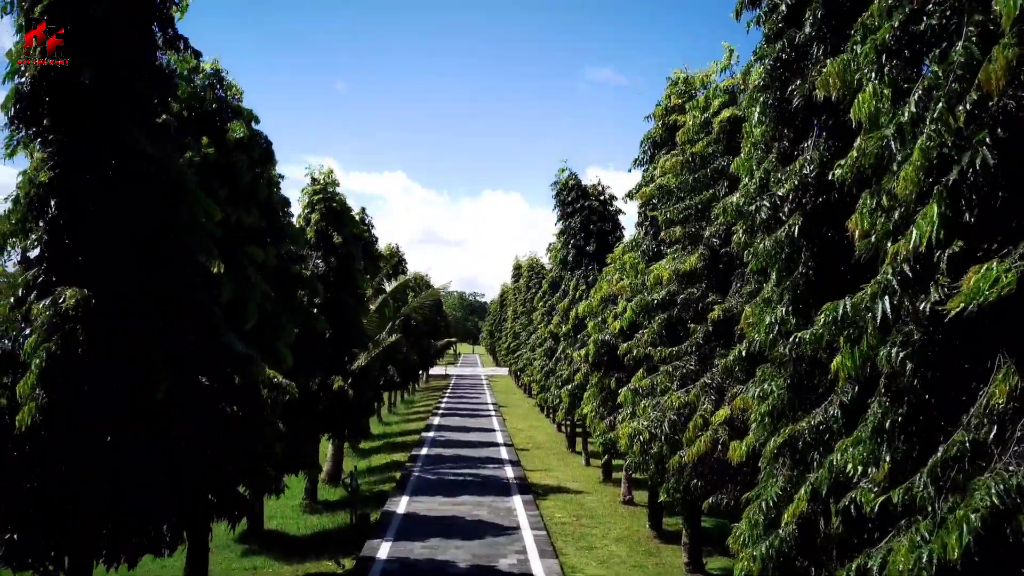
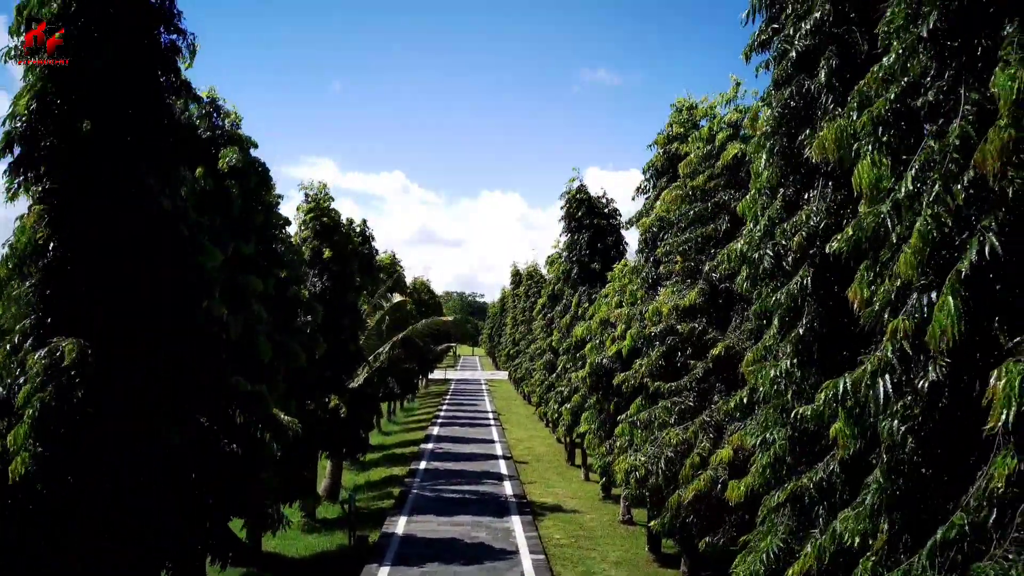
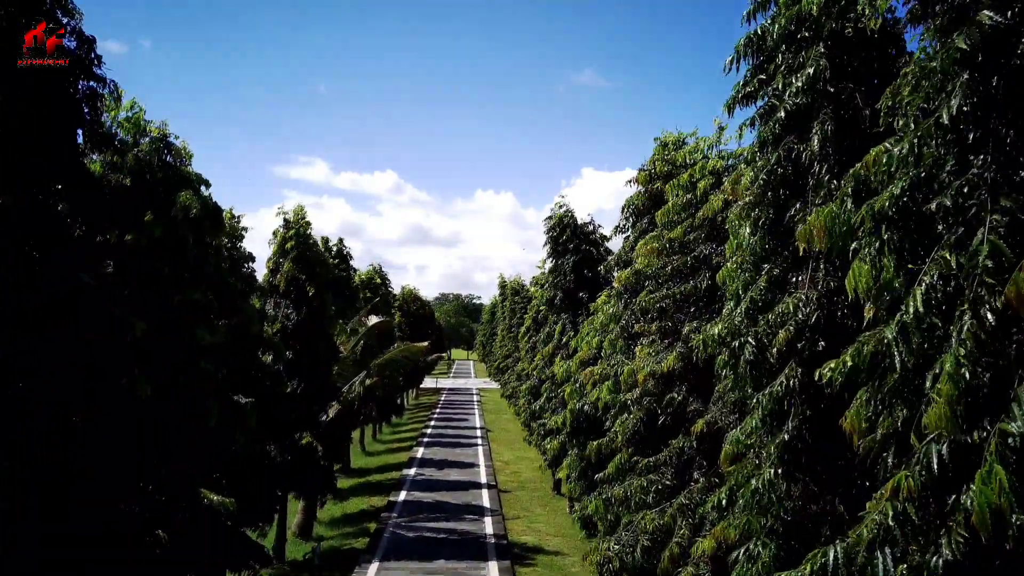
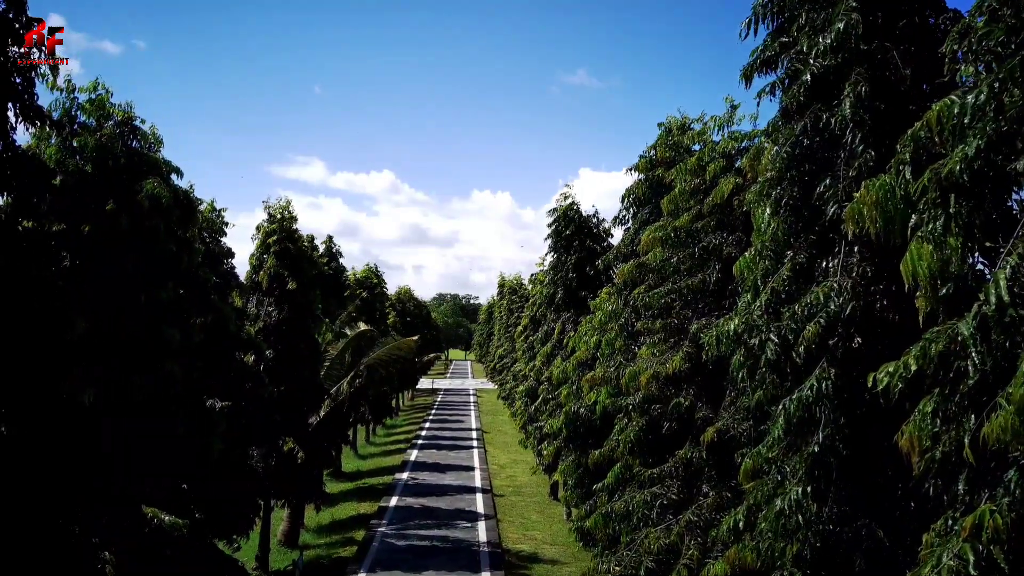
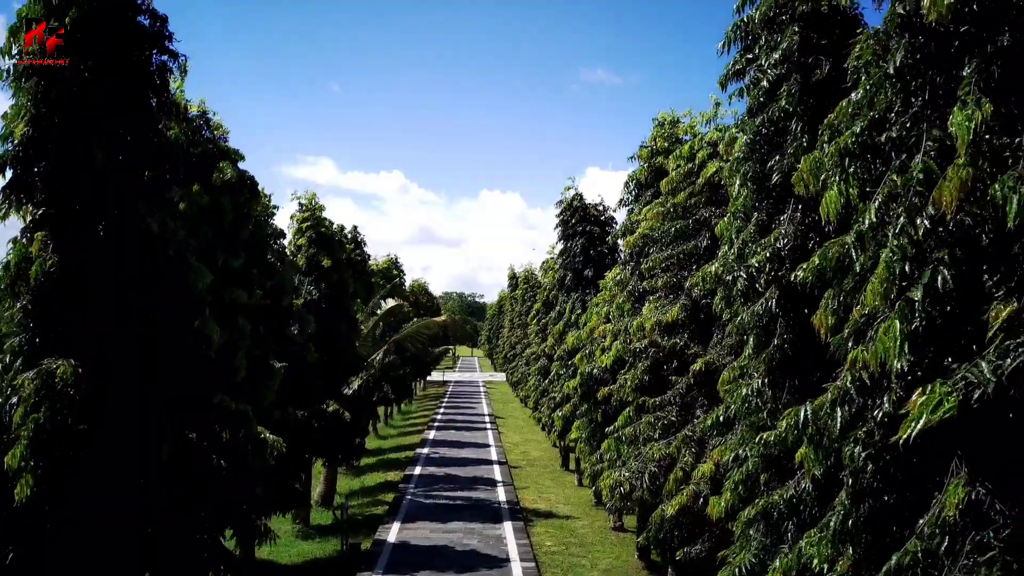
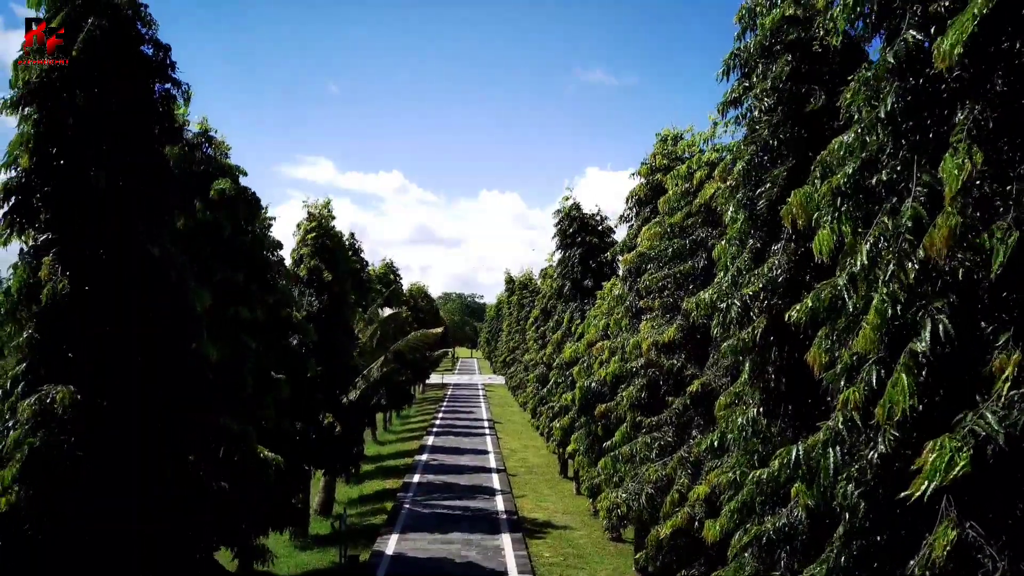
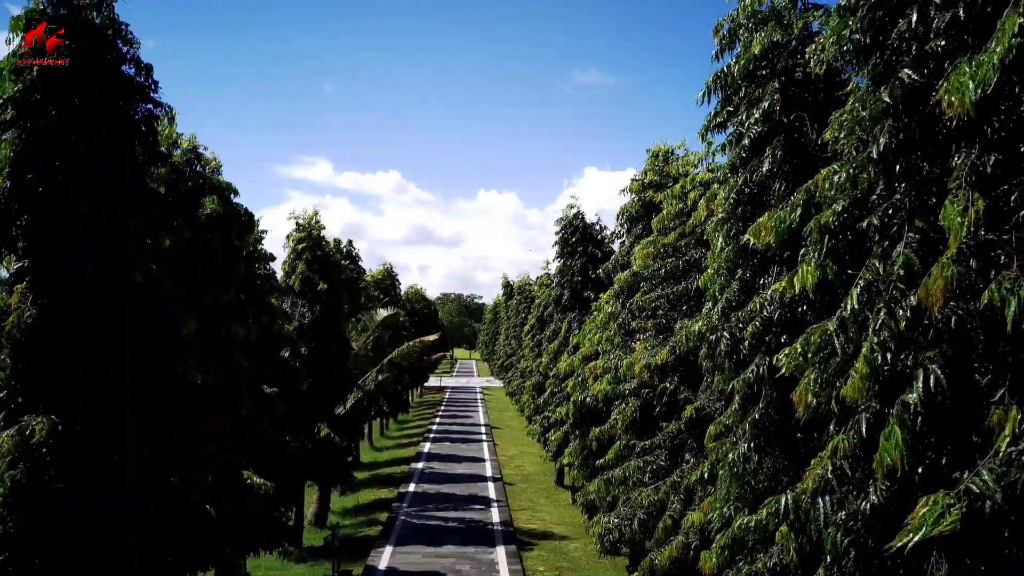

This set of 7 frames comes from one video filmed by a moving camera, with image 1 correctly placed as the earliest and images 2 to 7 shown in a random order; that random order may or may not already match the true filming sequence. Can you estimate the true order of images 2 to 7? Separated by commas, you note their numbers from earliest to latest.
2, 5, 6, 7, 3, 4
